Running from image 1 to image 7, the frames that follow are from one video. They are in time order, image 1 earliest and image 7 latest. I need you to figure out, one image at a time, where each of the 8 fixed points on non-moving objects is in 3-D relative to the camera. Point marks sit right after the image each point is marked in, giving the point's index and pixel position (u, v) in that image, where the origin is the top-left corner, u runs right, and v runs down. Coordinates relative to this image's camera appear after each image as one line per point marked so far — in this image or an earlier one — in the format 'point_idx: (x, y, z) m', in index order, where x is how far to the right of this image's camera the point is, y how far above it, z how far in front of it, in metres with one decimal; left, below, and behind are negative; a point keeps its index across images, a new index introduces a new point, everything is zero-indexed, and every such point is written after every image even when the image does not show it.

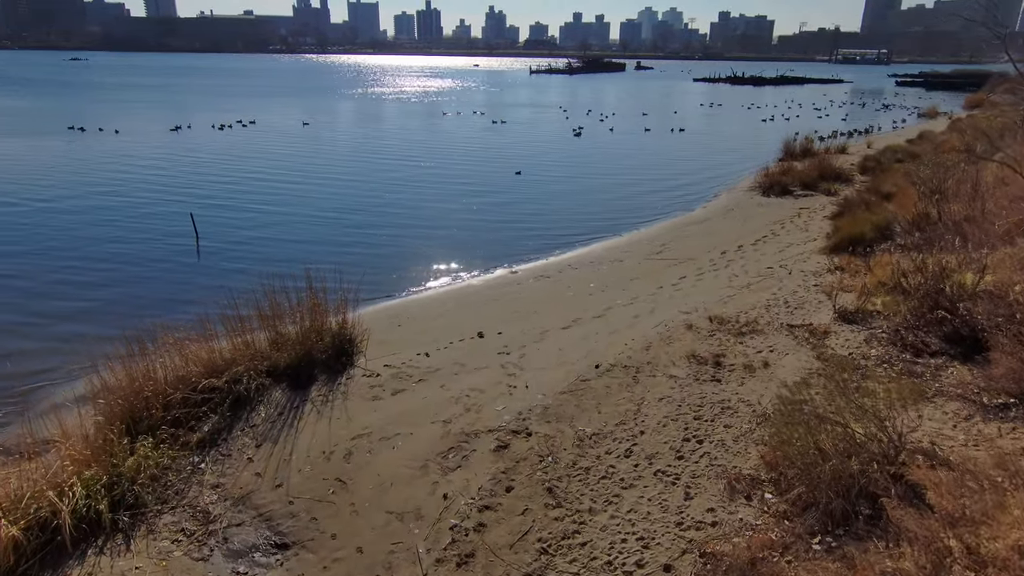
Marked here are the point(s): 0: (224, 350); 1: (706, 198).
0: (-3.2, -0.7, +7.1) m
1: (+5.2, +2.4, +17.2) m
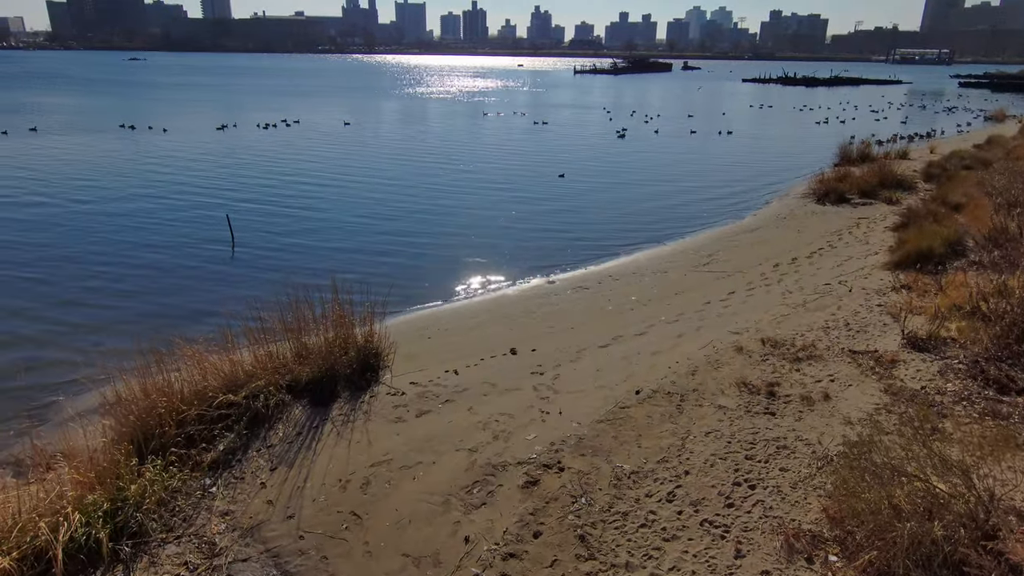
0: (-2.9, -0.8, +6.8) m
1: (+6.2, +2.1, +16.4) m
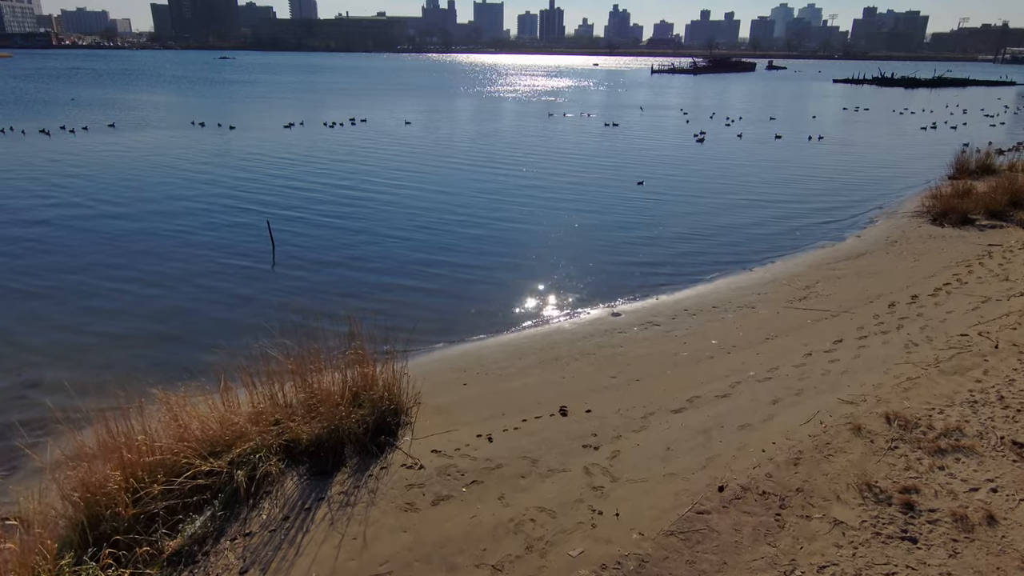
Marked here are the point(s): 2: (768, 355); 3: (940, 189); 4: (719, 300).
0: (-2.5, -1.1, +5.7) m
1: (+7.7, +1.4, +14.2) m
2: (+3.1, -0.8, +7.7) m
3: (+11.5, +2.7, +17.1) m
4: (+3.2, -0.2, +9.8) m
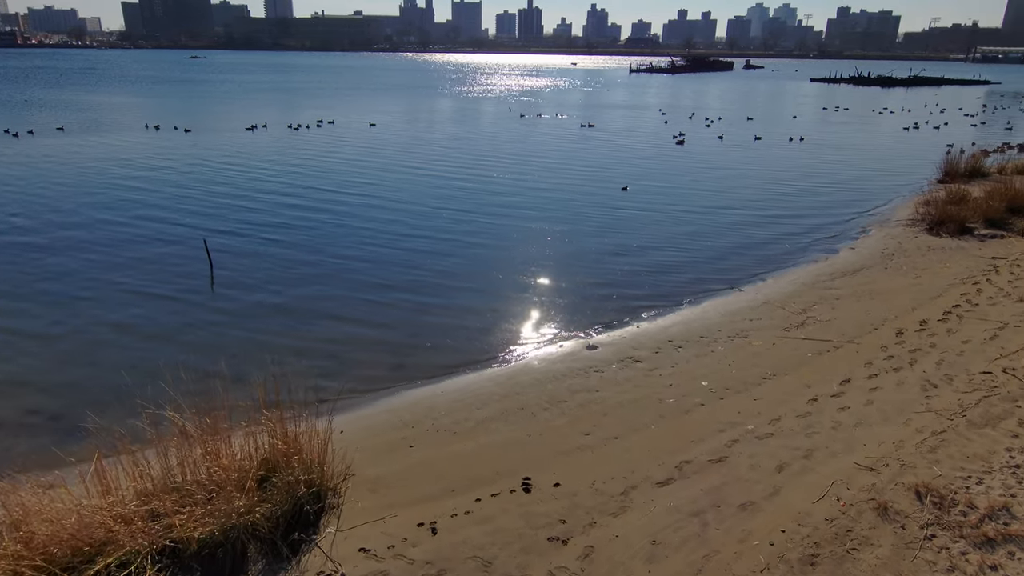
0: (-2.8, -1.6, +4.4) m
1: (+7.0, +1.1, +13.3) m
2: (+2.6, -1.2, +6.6) m
3: (+10.7, +2.4, +16.3) m
4: (+2.7, -0.5, +8.7) m
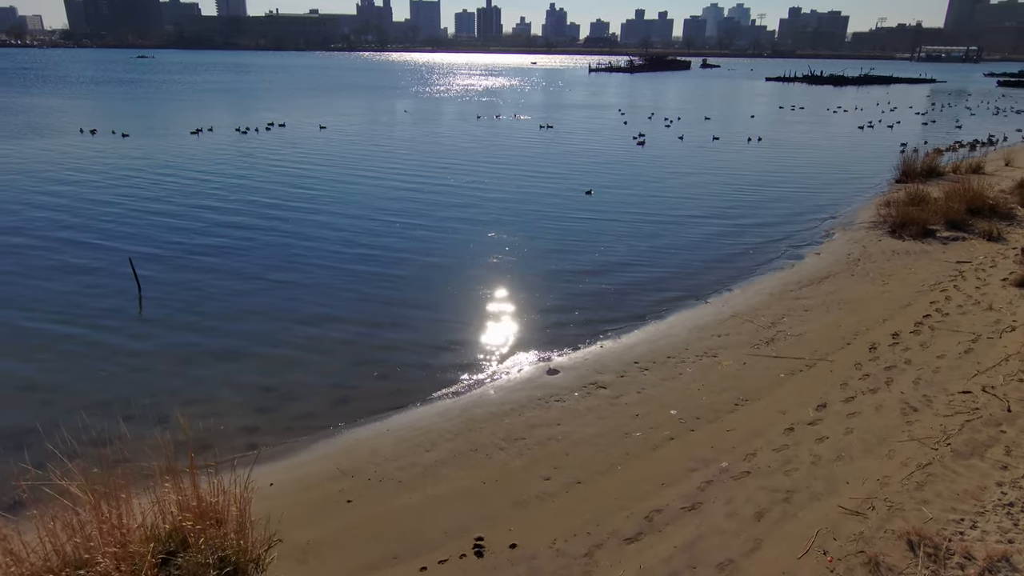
0: (-3.1, -1.9, +3.6) m
1: (+6.1, +1.0, +13.0) m
2: (+2.2, -1.4, +6.1) m
3: (+9.6, +2.4, +16.2) m
4: (+2.1, -0.8, +8.2) m
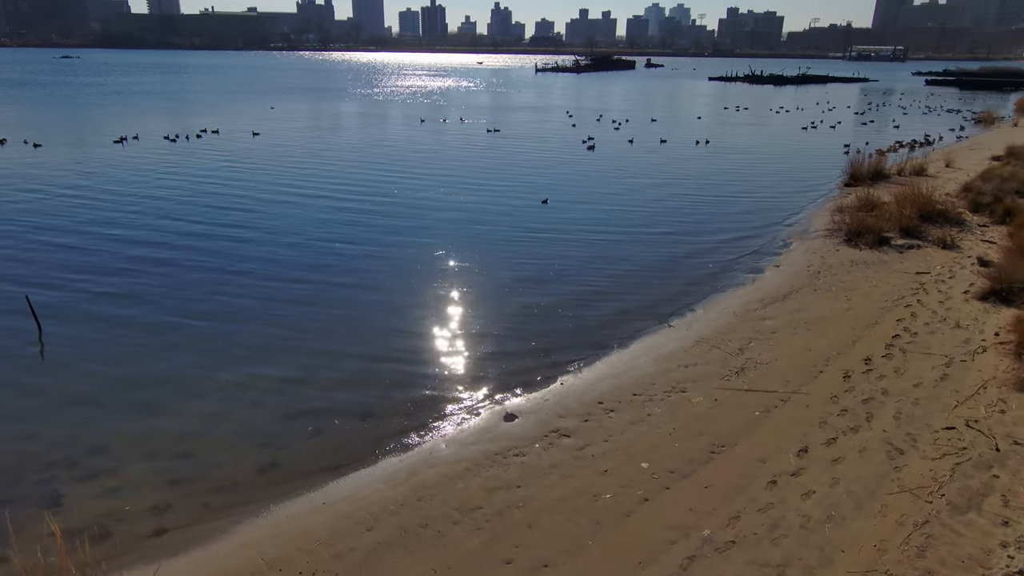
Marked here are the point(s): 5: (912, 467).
0: (-3.3, -2.4, +2.7) m
1: (+5.1, +0.7, +12.7) m
2: (+1.8, -1.7, +5.5) m
3: (+8.4, +2.2, +16.1) m
4: (+1.5, -1.1, +7.6) m
5: (+3.5, -1.6, +5.7) m
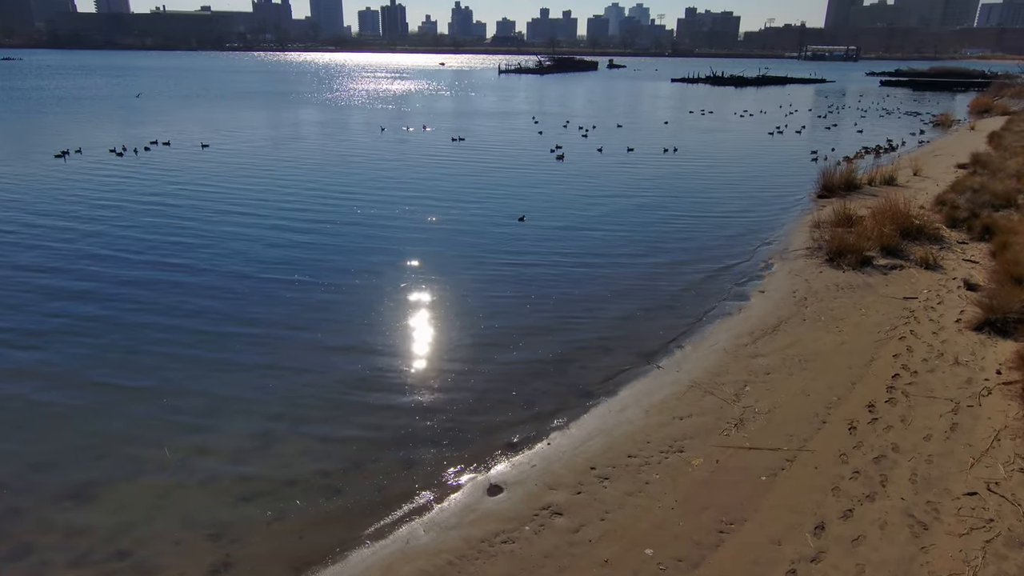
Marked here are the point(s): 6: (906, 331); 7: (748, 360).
0: (-3.2, -3.0, +1.8) m
1: (+4.6, +0.3, +12.3) m
2: (+1.7, -2.3, +4.9) m
3: (+7.7, +1.8, +15.9) m
4: (+1.3, -1.7, +7.0) m
5: (+3.5, -2.1, +5.2) m
6: (+5.8, -0.6, +9.4) m
7: (+3.2, -1.0, +8.8) m
